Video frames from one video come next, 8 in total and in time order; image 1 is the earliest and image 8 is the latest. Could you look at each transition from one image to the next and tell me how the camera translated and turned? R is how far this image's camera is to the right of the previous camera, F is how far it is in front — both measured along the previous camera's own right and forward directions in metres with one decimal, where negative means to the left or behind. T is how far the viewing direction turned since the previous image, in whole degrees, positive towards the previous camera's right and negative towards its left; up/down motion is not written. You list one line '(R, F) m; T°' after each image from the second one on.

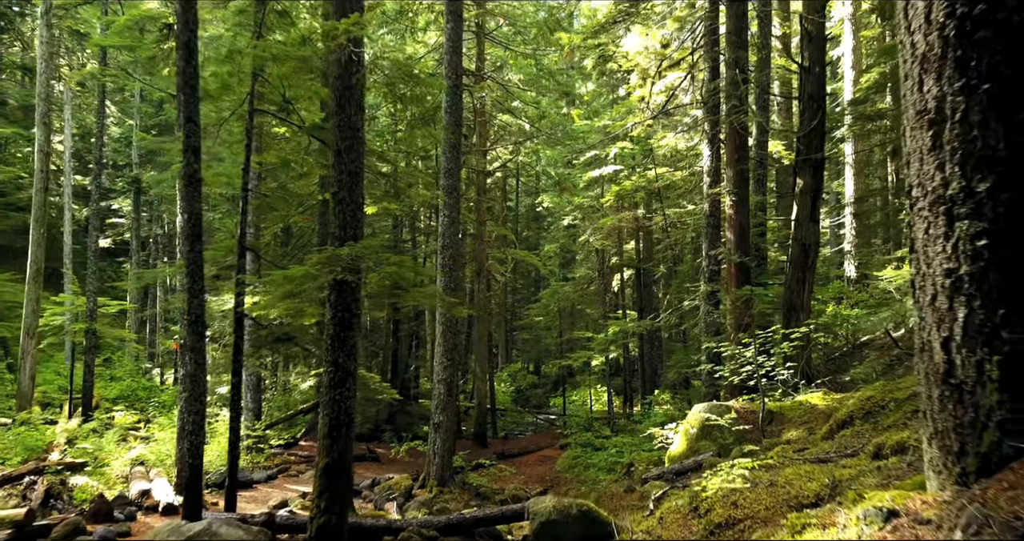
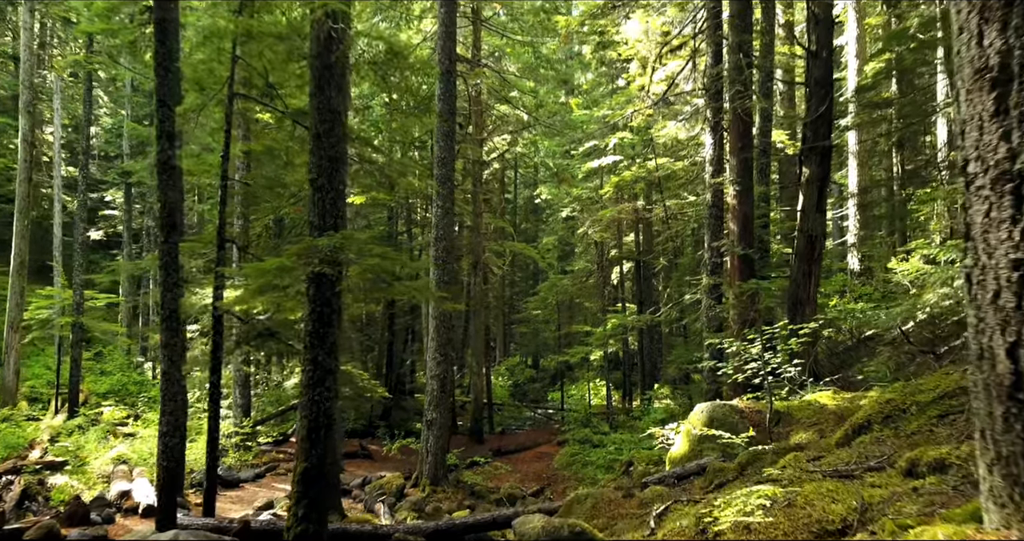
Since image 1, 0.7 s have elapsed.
(+0.1, +0.4) m; 0°
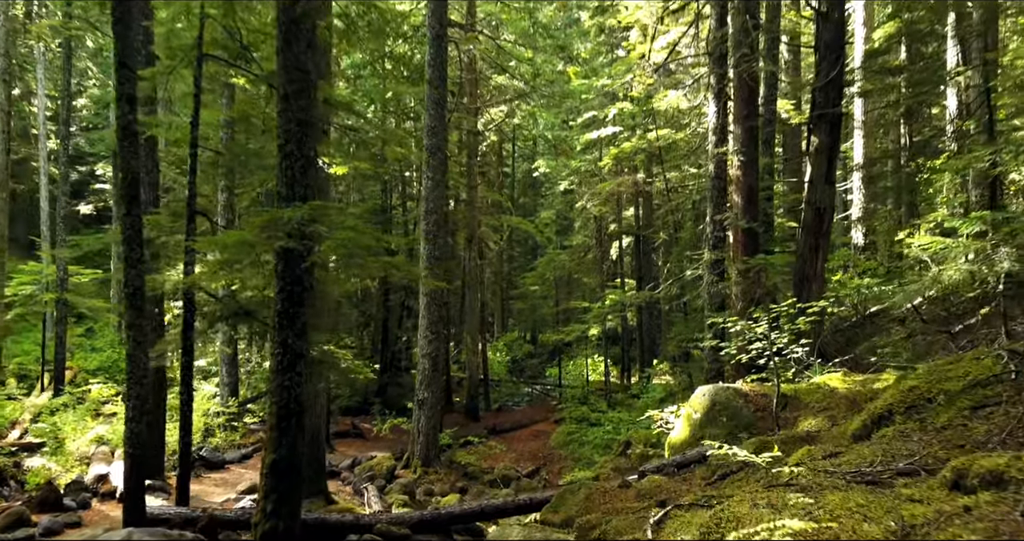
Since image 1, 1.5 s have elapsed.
(+0.1, +0.5) m; 0°
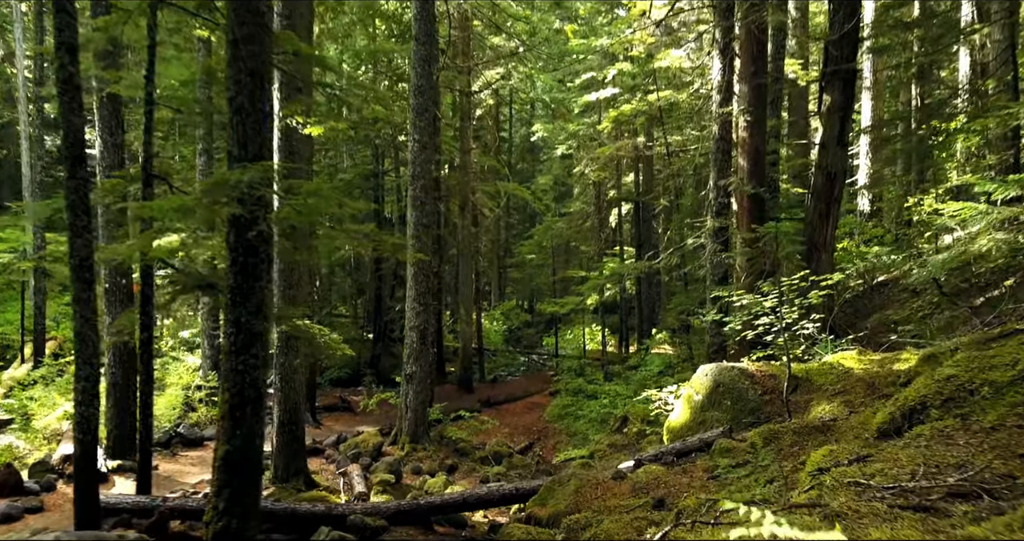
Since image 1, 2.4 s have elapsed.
(+0.1, +0.6) m; 0°
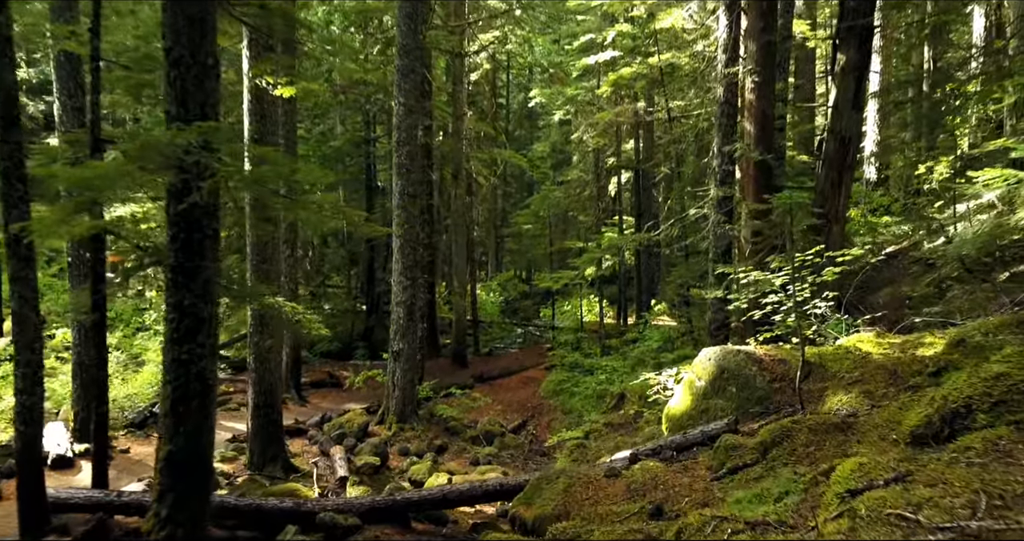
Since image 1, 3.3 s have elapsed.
(+0.1, +0.6) m; 0°
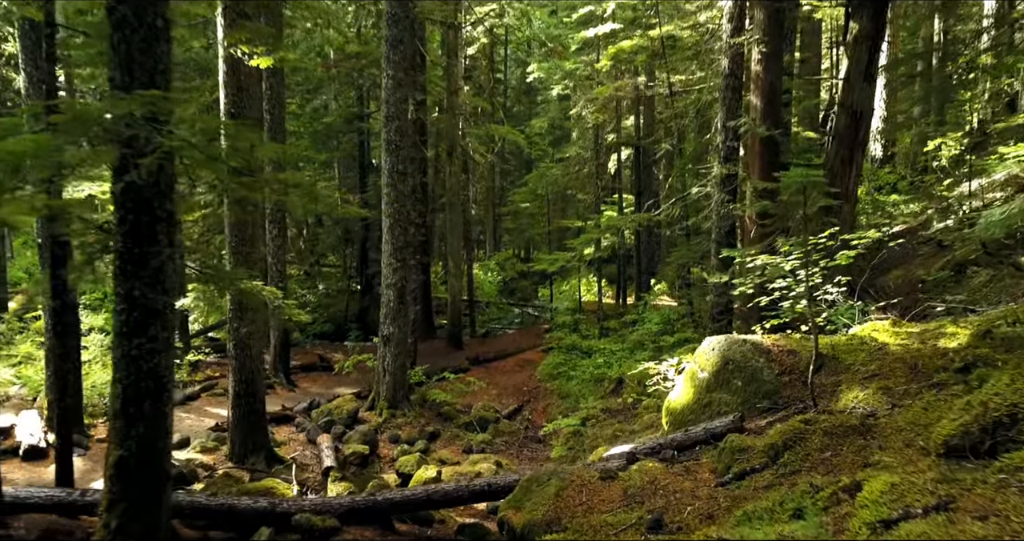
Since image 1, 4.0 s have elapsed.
(+0.1, +0.4) m; 0°
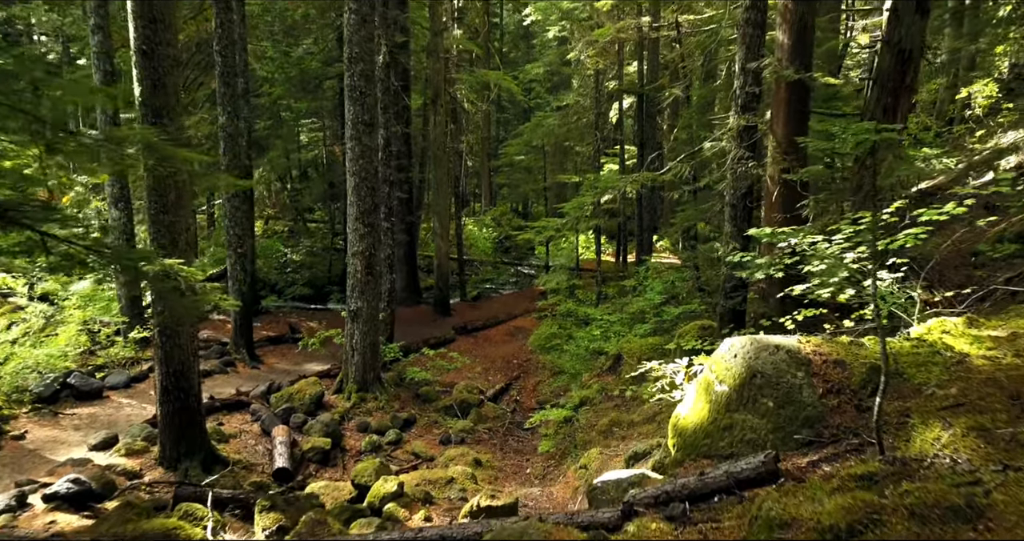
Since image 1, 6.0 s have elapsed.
(+0.2, +1.3) m; 0°
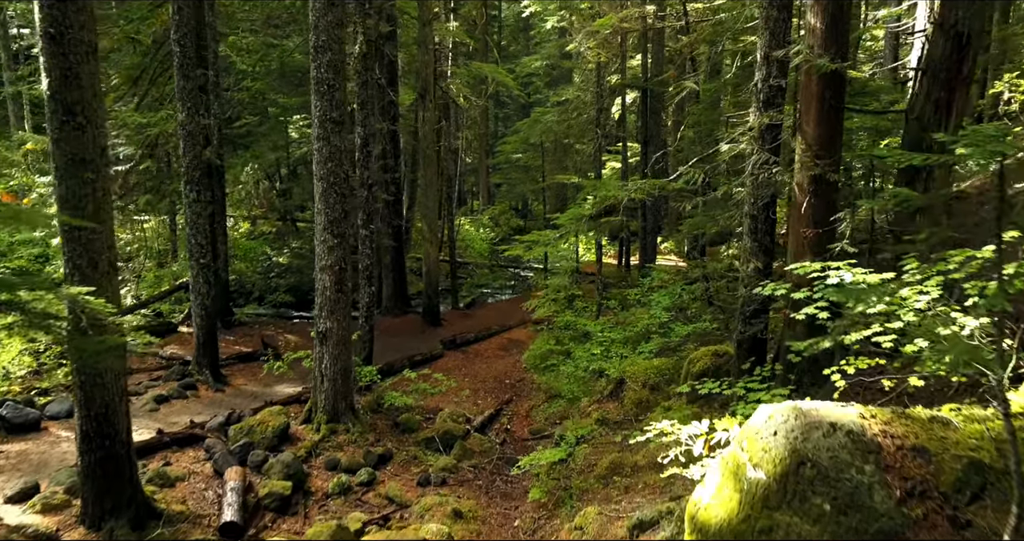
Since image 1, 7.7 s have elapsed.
(+0.1, +1.0) m; 0°
